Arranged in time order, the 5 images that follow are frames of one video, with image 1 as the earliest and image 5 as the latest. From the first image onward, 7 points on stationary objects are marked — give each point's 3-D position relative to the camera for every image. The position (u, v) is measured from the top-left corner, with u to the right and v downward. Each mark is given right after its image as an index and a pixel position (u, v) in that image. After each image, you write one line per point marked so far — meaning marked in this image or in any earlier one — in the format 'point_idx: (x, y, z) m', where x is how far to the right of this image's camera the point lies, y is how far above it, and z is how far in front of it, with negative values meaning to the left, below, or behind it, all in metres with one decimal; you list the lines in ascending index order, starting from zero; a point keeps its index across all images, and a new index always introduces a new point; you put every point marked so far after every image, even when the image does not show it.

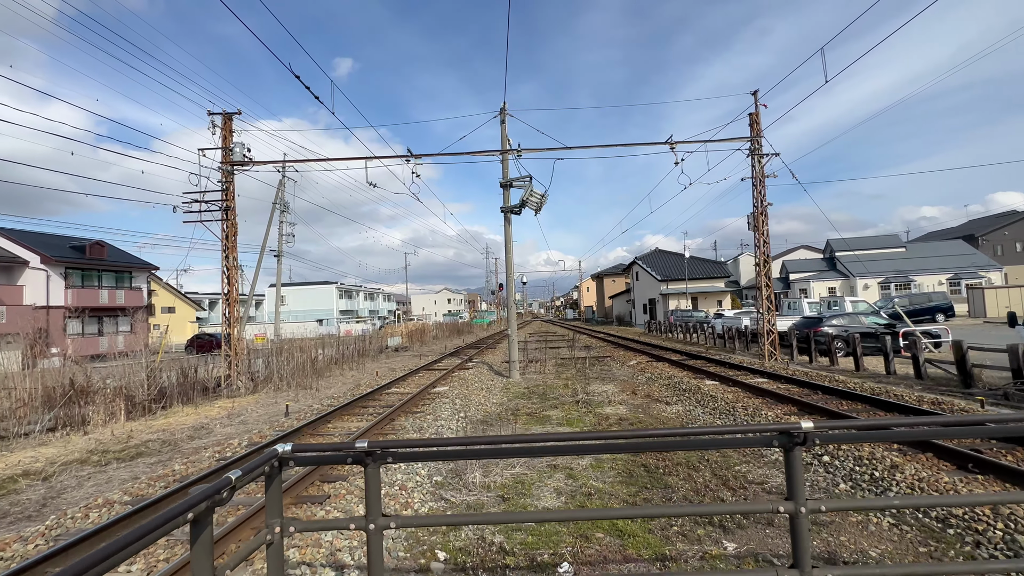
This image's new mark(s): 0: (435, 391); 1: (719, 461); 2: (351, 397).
0: (-1.8, -2.4, +10.5) m
1: (+2.6, -2.2, +5.6) m
2: (-3.7, -2.5, +10.2) m
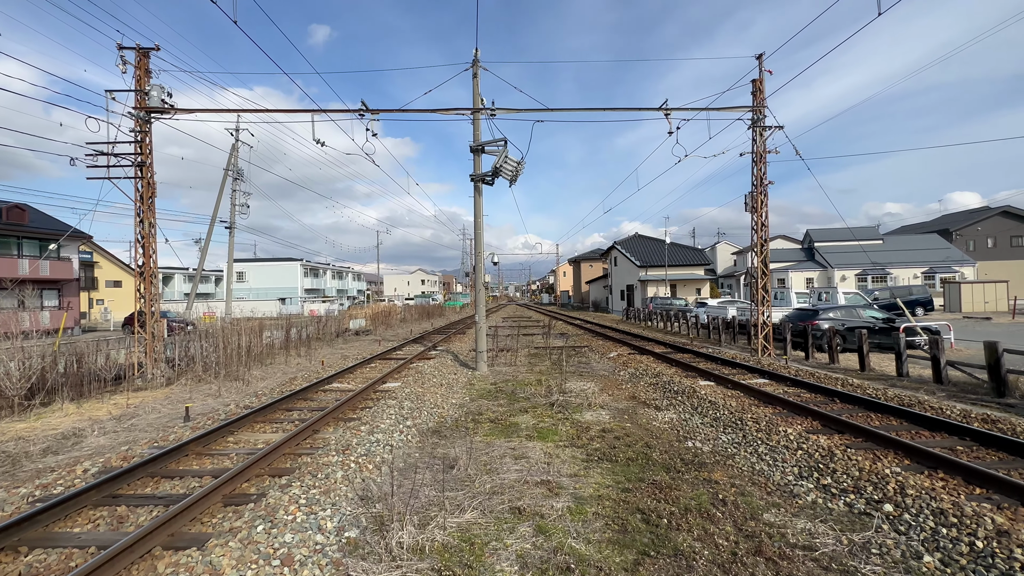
0: (-2.5, -2.0, +8.8) m
1: (+2.1, -2.0, +4.2) m
2: (-4.4, -2.0, +8.4) m
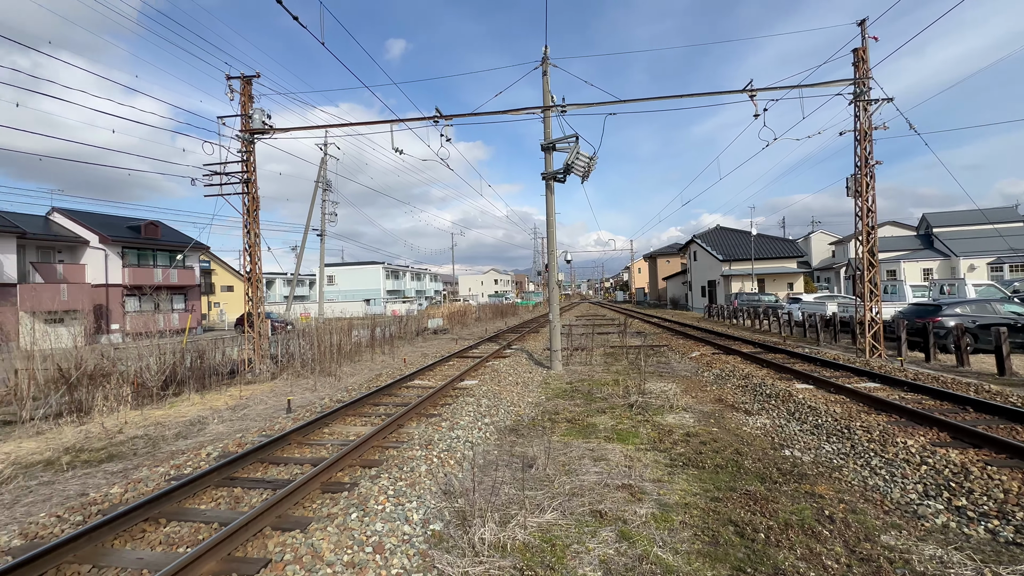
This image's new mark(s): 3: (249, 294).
0: (-1.0, -2.0, +9.0) m
1: (+2.8, -2.0, +3.7) m
2: (-3.0, -2.1, +9.0) m
3: (-7.5, -0.2, +12.9) m
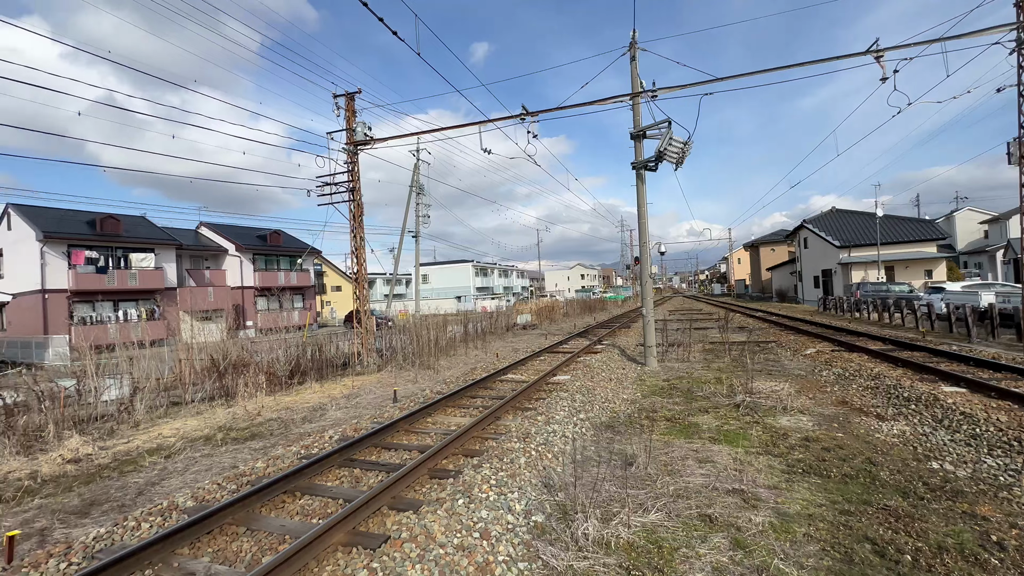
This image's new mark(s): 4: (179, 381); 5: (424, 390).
0: (+0.9, -1.9, +9.1) m
1: (+3.6, -1.9, +3.1) m
2: (-1.1, -2.0, +9.4) m
3: (-4.8, -0.1, +14.0) m
4: (-7.2, -2.0, +9.7) m
5: (-1.8, -2.1, +9.2) m
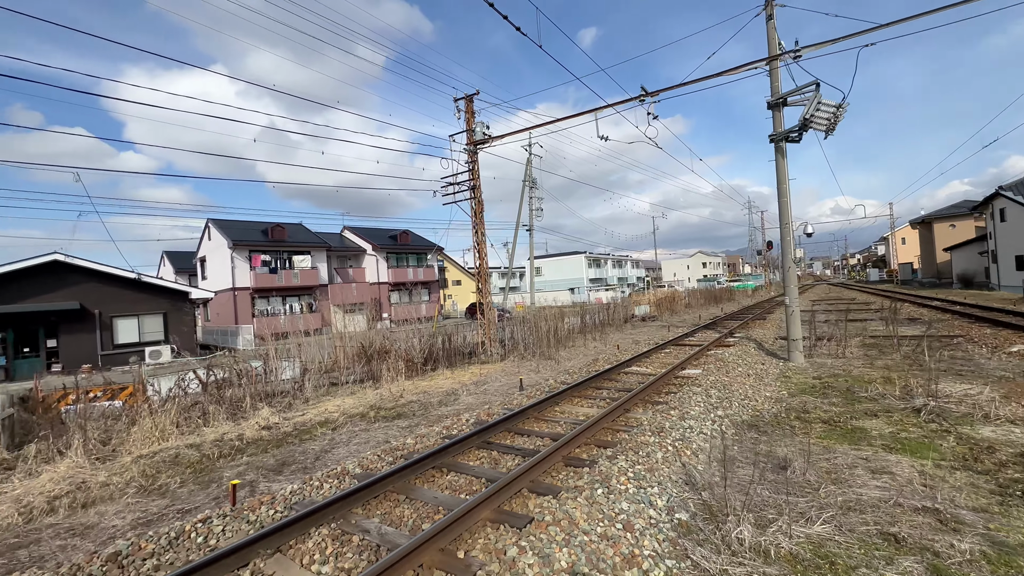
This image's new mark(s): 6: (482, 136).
0: (+3.3, -1.6, +8.6) m
1: (+4.5, -1.7, +2.1) m
2: (+1.5, -1.8, +9.4) m
3: (-1.1, +0.1, +14.8) m
4: (-4.4, -1.9, +11.1) m
5: (+0.7, -1.9, +9.4) m
6: (-1.0, +4.8, +14.2) m
